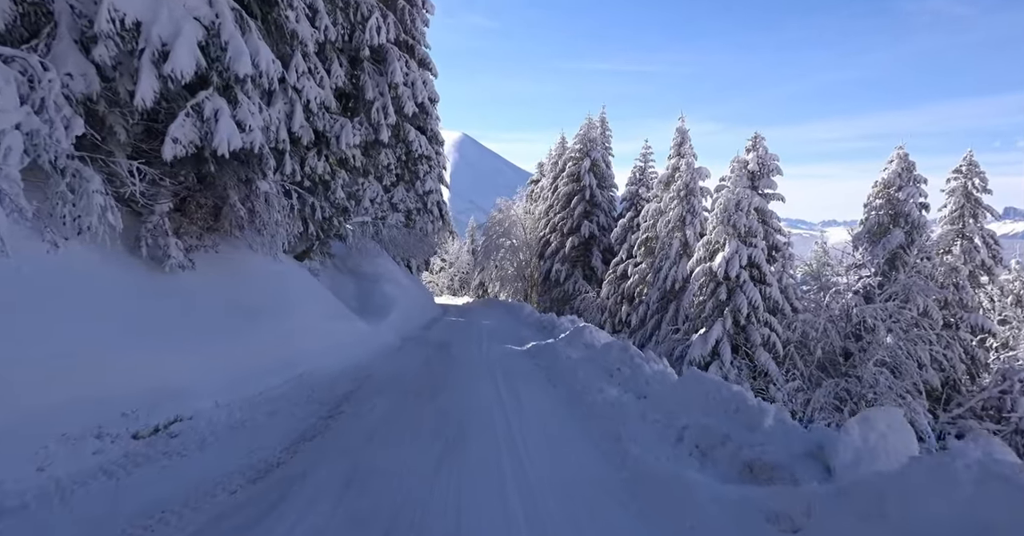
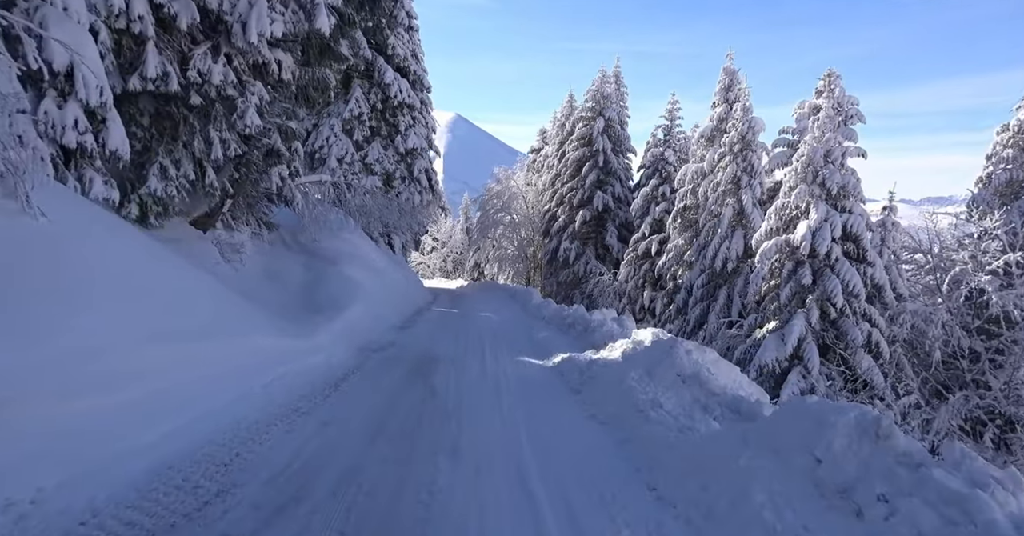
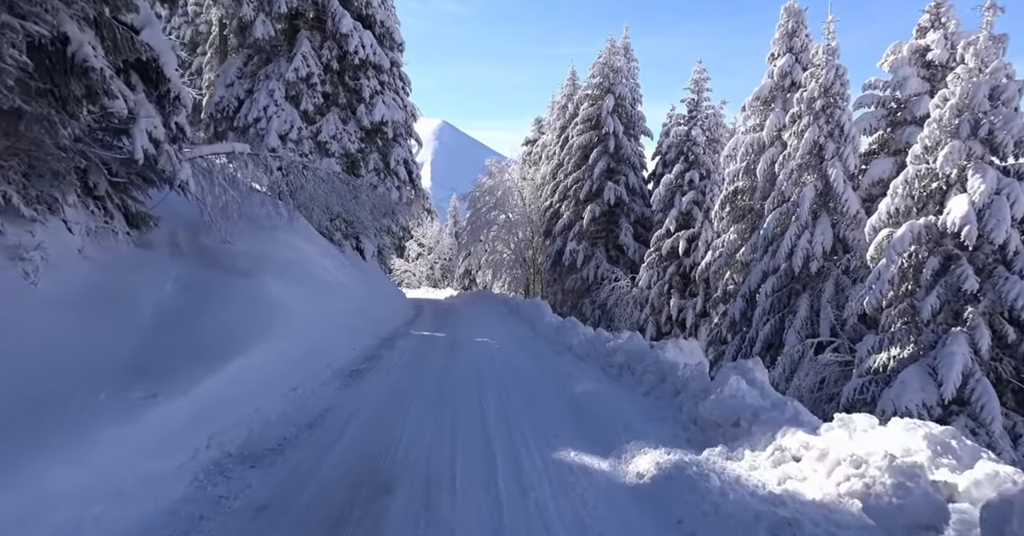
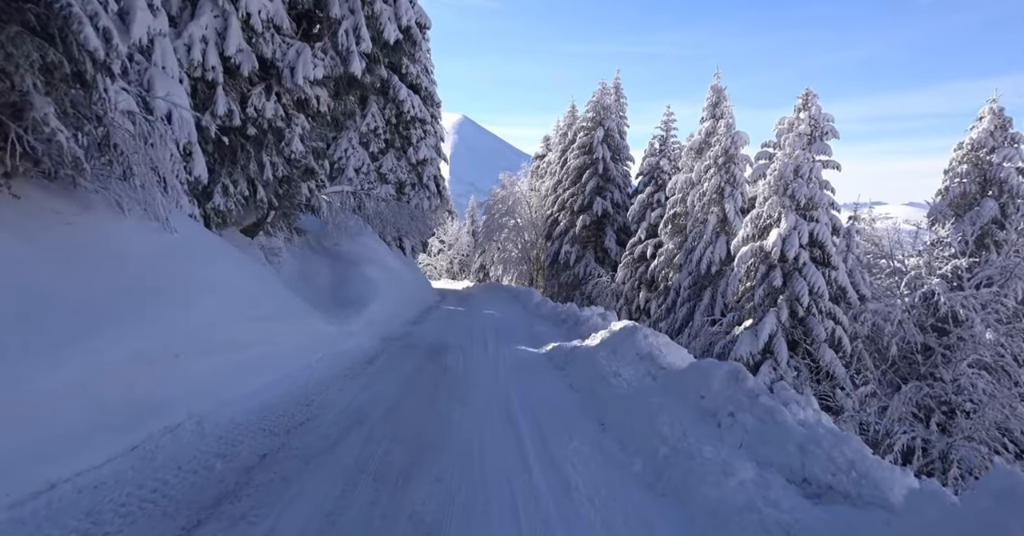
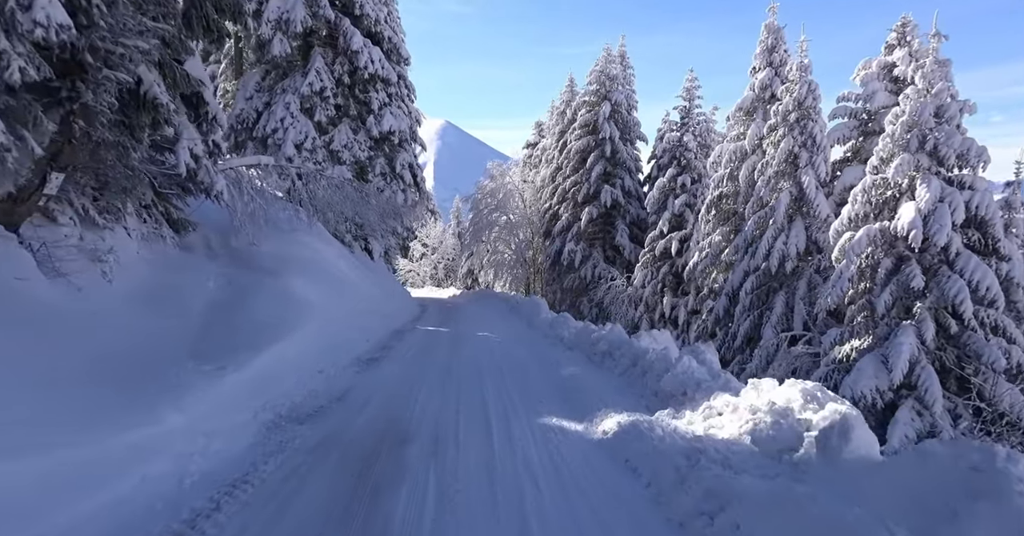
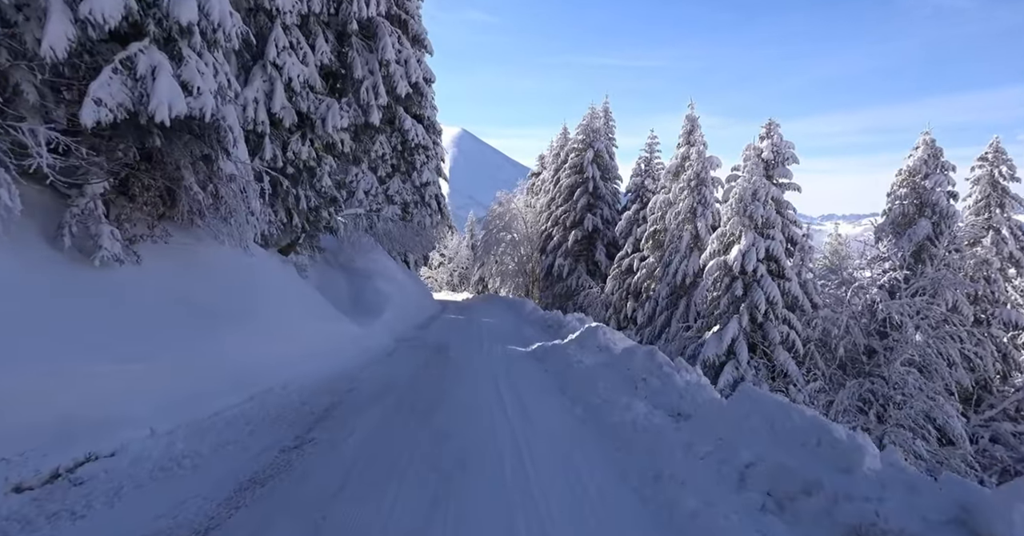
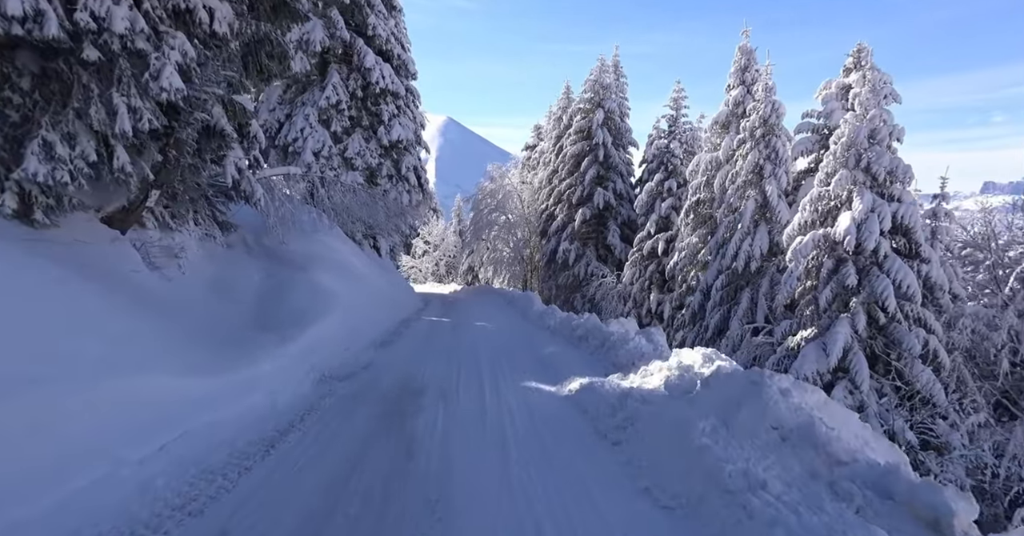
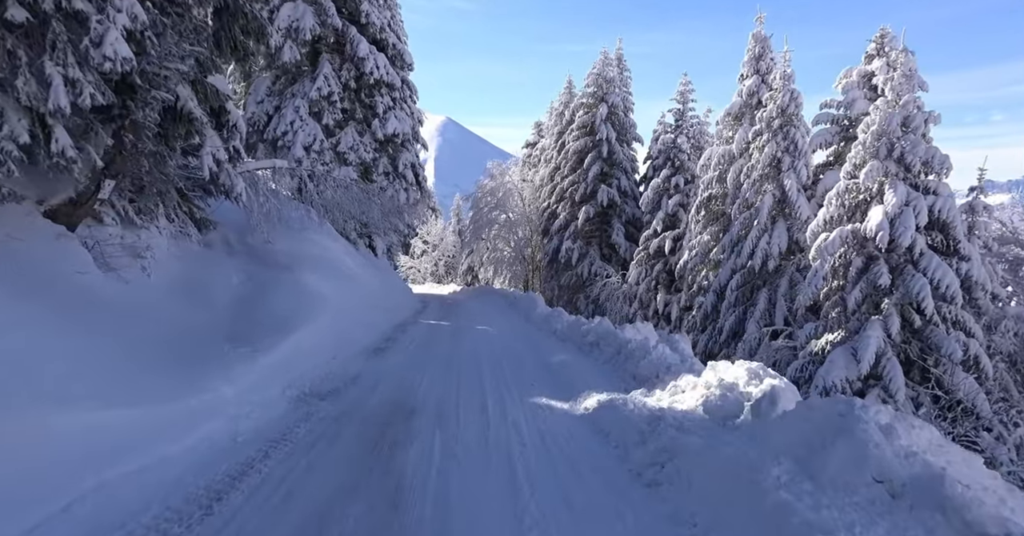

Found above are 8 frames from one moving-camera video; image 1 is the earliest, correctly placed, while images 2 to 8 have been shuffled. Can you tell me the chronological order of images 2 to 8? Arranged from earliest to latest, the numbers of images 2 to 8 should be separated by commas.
6, 4, 2, 7, 8, 5, 3
